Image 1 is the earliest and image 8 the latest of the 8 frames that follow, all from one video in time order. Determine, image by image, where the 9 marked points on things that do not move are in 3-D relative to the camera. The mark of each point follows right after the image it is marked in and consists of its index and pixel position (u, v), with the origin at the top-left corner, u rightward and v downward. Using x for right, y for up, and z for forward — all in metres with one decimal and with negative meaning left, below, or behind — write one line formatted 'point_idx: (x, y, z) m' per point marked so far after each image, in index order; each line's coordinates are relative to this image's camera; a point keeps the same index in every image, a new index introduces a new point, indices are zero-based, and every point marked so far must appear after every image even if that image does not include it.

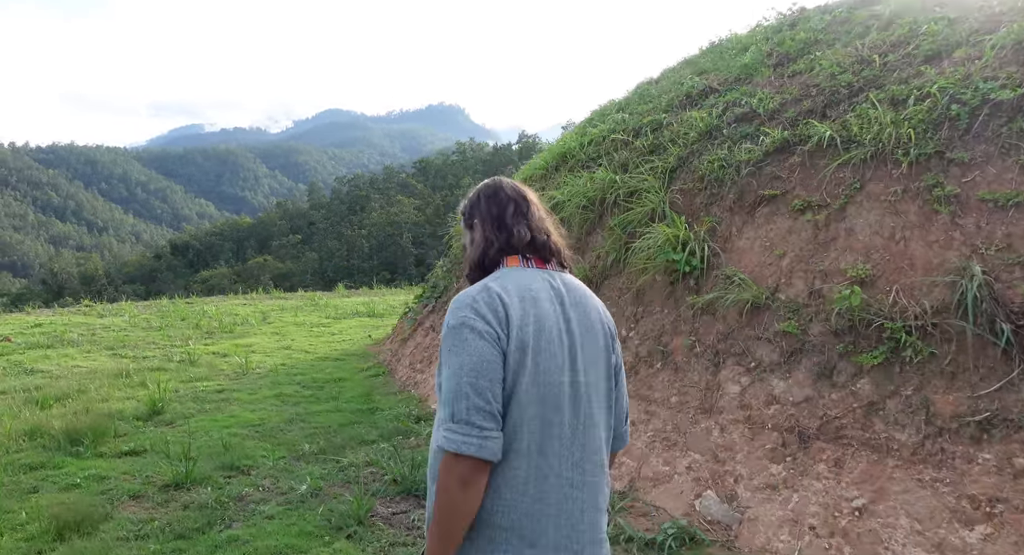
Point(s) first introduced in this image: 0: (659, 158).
0: (+1.1, +0.9, +5.0) m
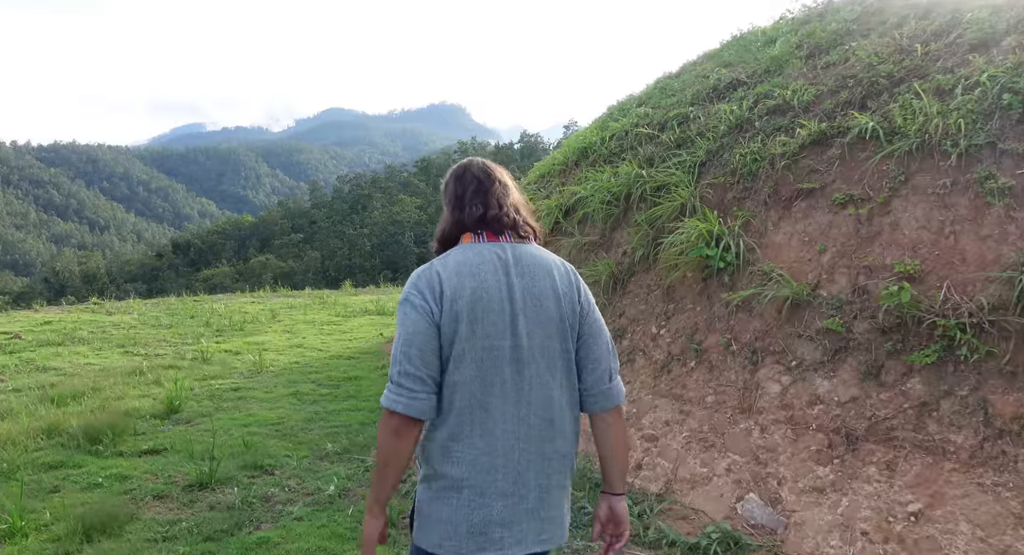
0: (+1.2, +0.9, +4.9) m
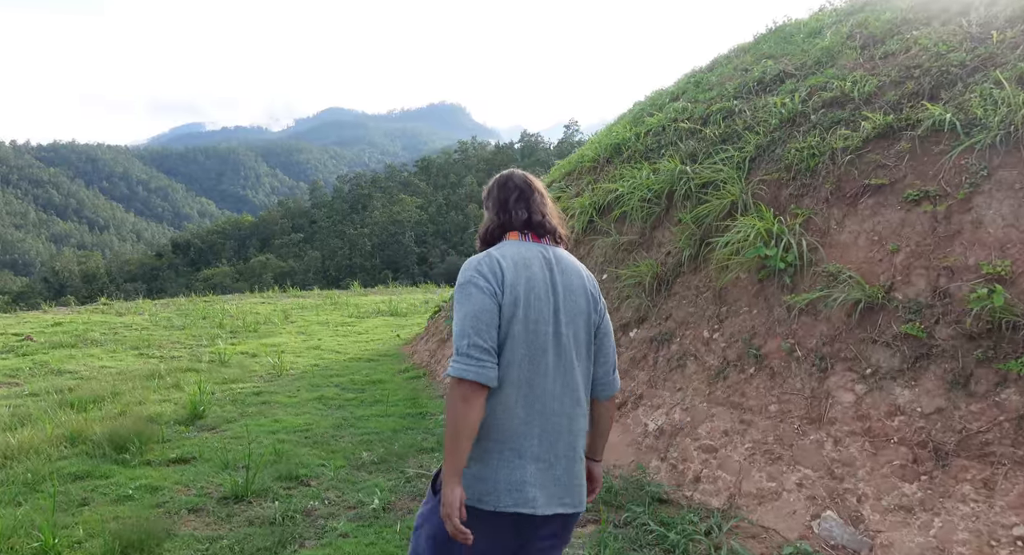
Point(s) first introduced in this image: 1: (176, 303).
0: (+1.5, +0.9, +4.7) m
1: (-6.7, -0.5, +14.0) m
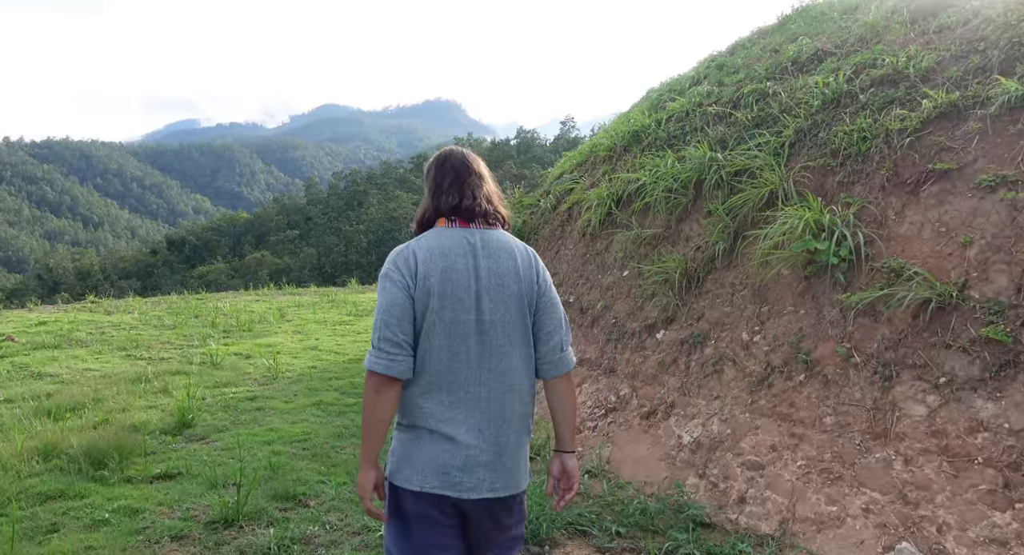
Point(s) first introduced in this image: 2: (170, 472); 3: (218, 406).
0: (+1.6, +0.9, +4.3) m
1: (-6.6, -0.4, +13.5) m
2: (-1.9, -1.1, +4.0) m
3: (-2.4, -1.0, +5.7) m
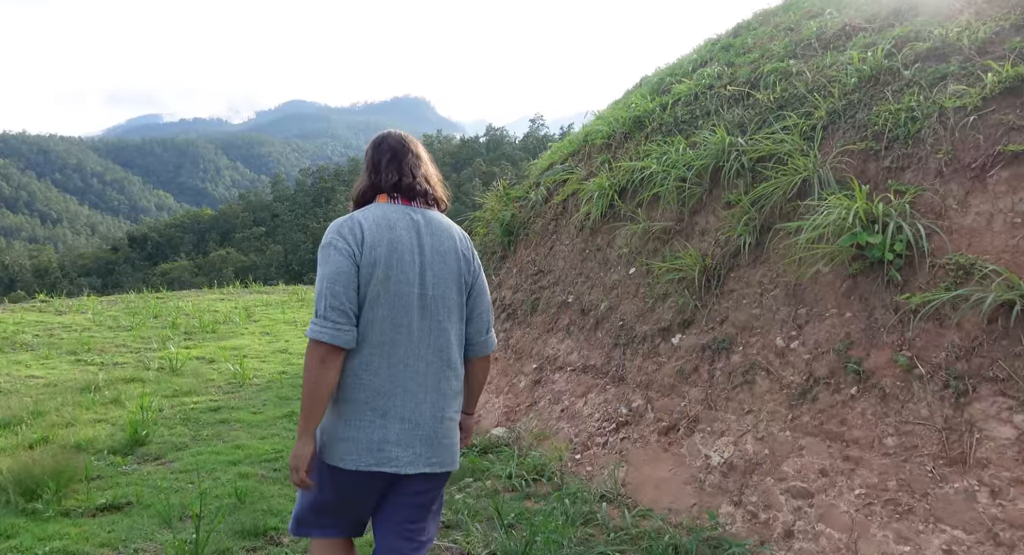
0: (+1.6, +0.9, +3.9) m
1: (-7.0, -0.4, +12.8) m
2: (-1.9, -1.1, +3.4) m
3: (-2.4, -1.0, +5.1) m
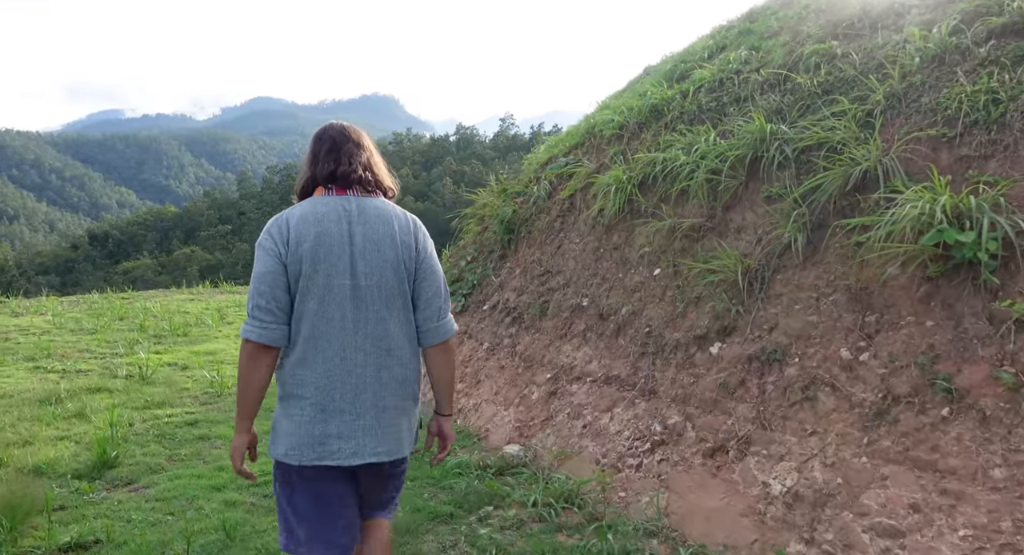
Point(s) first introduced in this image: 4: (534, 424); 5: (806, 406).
0: (+1.7, +0.9, +3.6) m
1: (-7.3, -0.4, +12.1) m
2: (-1.8, -1.1, +2.9) m
3: (-2.4, -1.0, +4.6) m
4: (+0.1, -0.9, +4.4) m
5: (+1.2, -0.5, +3.0) m
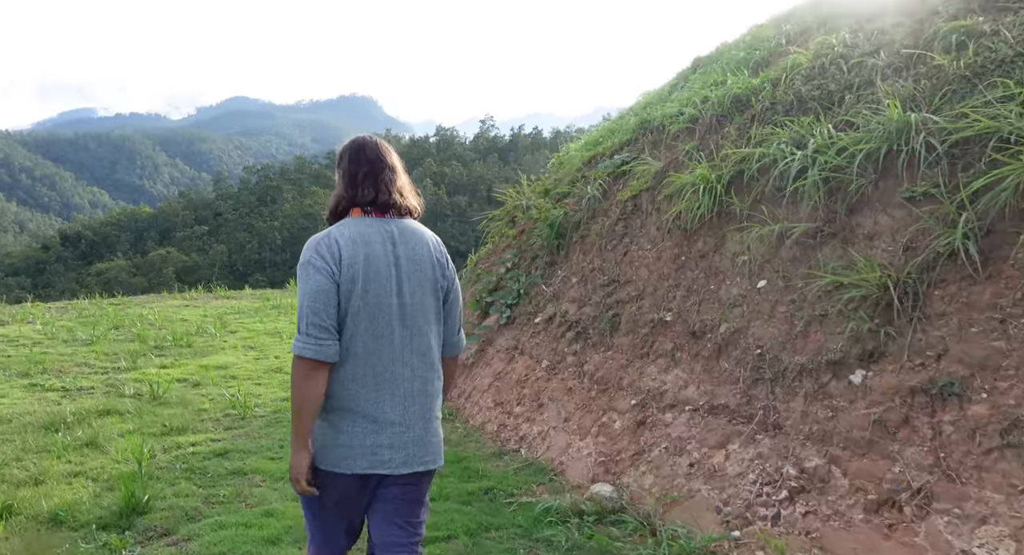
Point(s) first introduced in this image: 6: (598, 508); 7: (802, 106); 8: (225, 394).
0: (+2.2, +0.8, +3.0) m
1: (-6.9, -0.5, +11.5) m
2: (-1.3, -1.2, +2.3) m
3: (-1.9, -1.1, +4.0) m
4: (+0.6, -1.0, +3.8) m
5: (+1.7, -0.6, +2.4) m
6: (+0.4, -1.1, +3.4) m
7: (+1.7, +1.0, +4.1) m
8: (-2.6, -0.9, +6.3) m
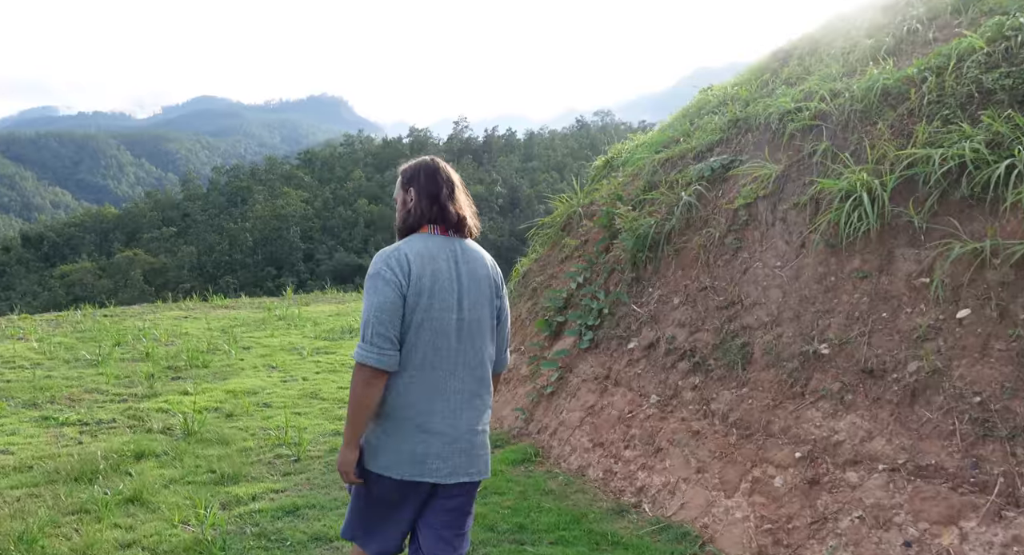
0: (+2.8, +0.7, +2.3) m
1: (-6.3, -0.7, +10.7) m
2: (-0.6, -1.3, +1.6) m
3: (-1.3, -1.2, +3.3) m
4: (+1.3, -1.1, +3.1) m
5: (+2.4, -0.7, +1.7) m
6: (+1.1, -1.2, +2.7) m
7: (+2.3, +0.9, +3.4) m
8: (-1.9, -1.1, +5.6) m
